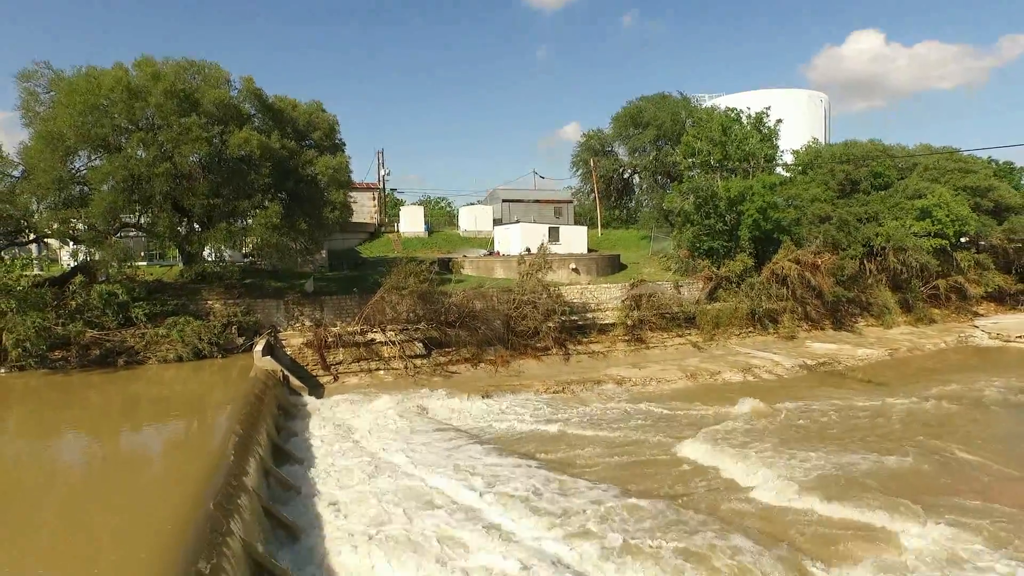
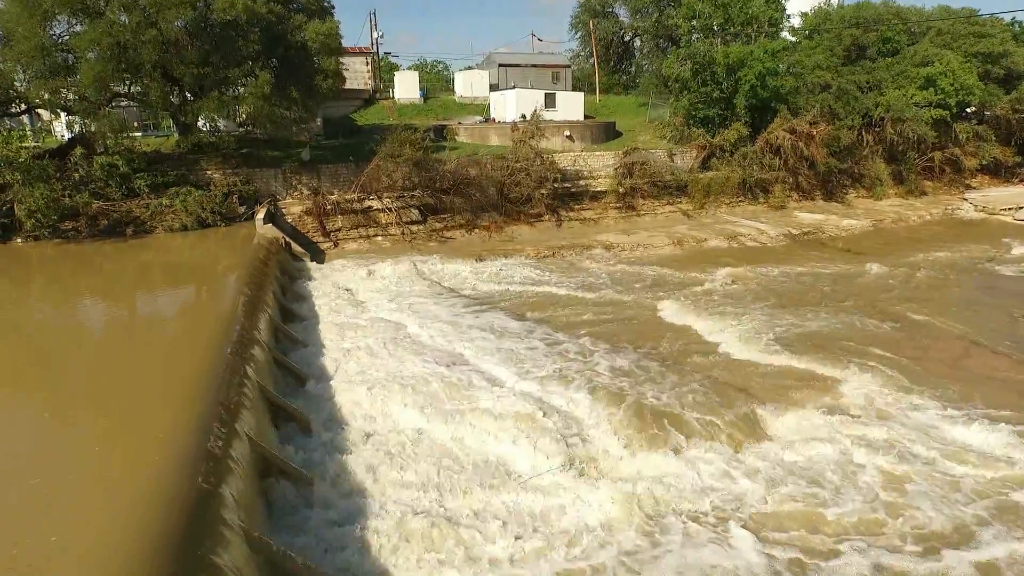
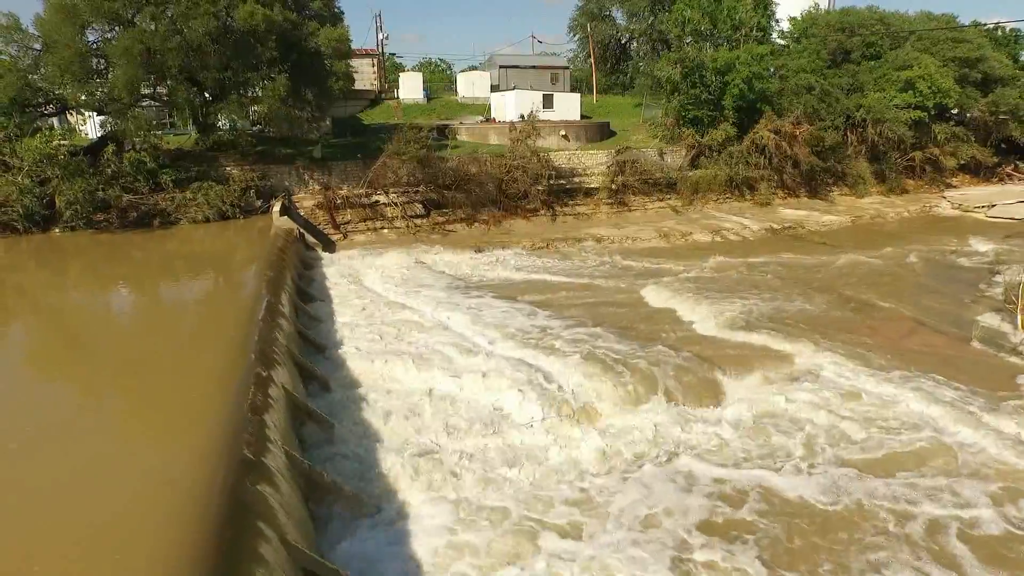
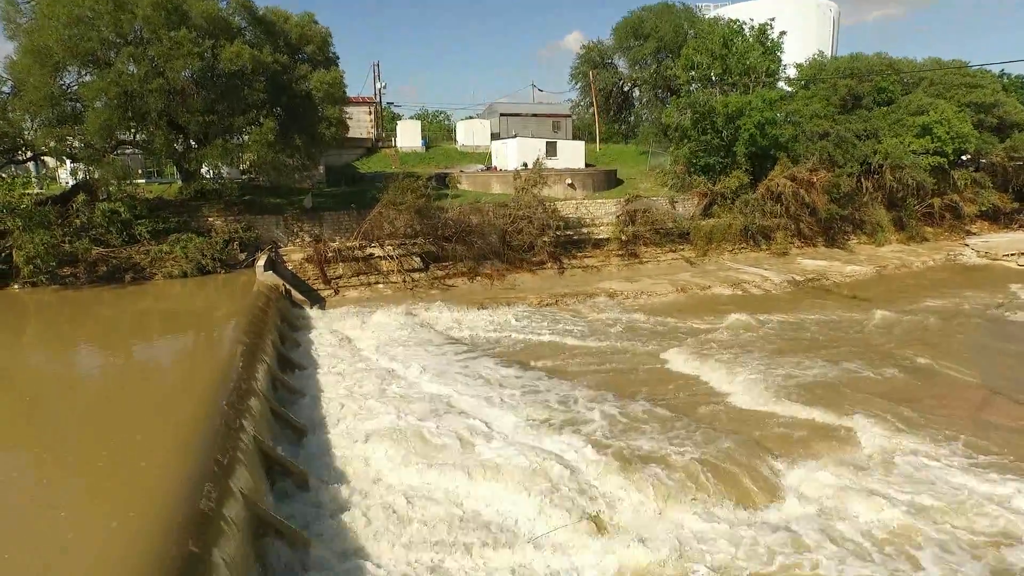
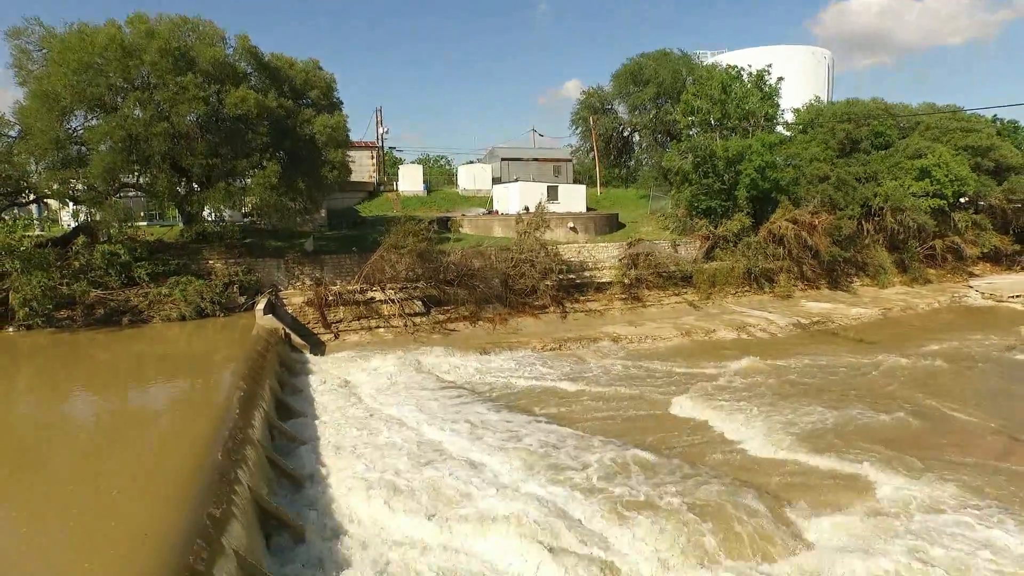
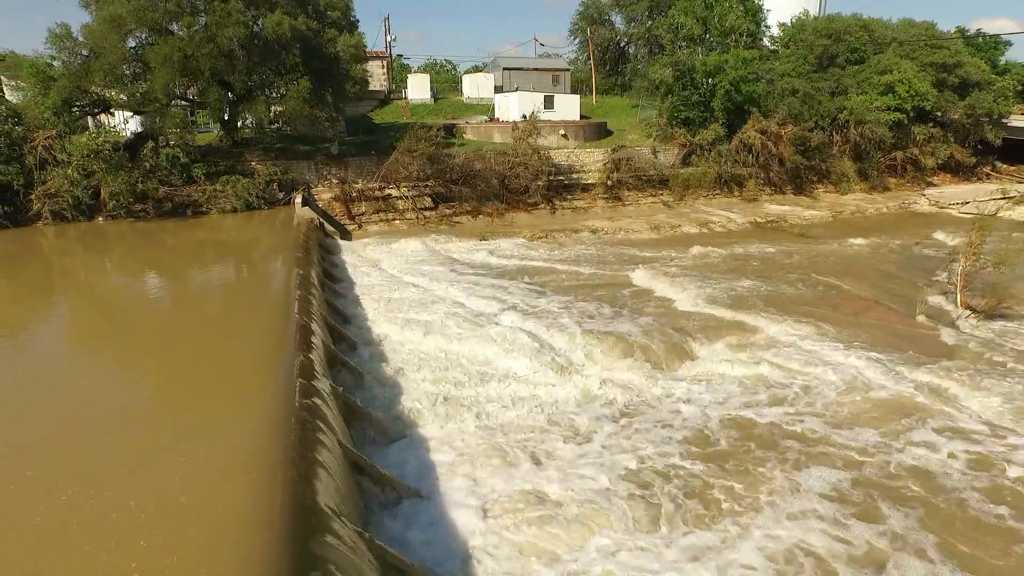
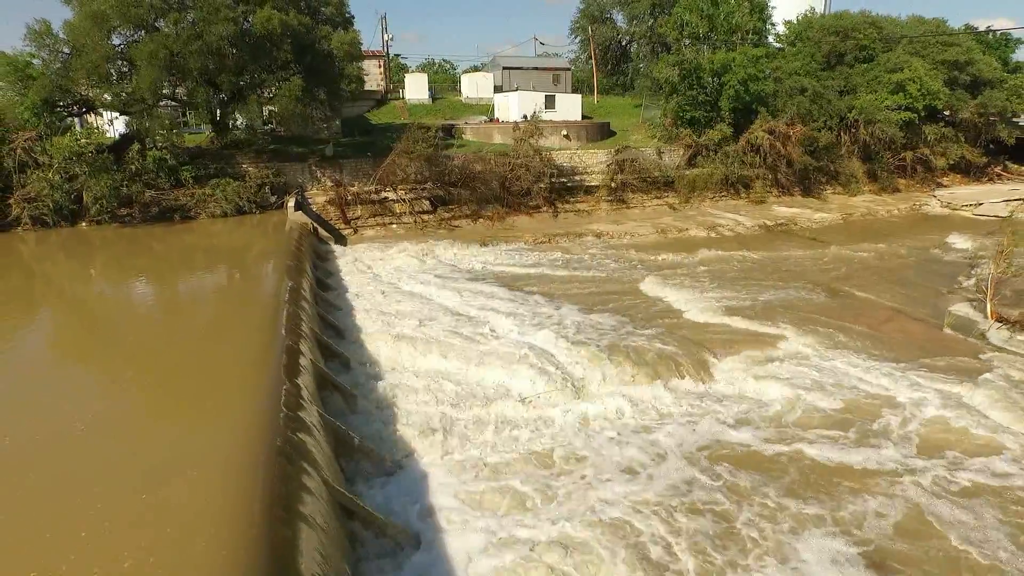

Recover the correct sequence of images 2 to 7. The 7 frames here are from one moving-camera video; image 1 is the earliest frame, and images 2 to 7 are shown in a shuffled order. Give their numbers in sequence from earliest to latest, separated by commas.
5, 4, 2, 3, 7, 6
